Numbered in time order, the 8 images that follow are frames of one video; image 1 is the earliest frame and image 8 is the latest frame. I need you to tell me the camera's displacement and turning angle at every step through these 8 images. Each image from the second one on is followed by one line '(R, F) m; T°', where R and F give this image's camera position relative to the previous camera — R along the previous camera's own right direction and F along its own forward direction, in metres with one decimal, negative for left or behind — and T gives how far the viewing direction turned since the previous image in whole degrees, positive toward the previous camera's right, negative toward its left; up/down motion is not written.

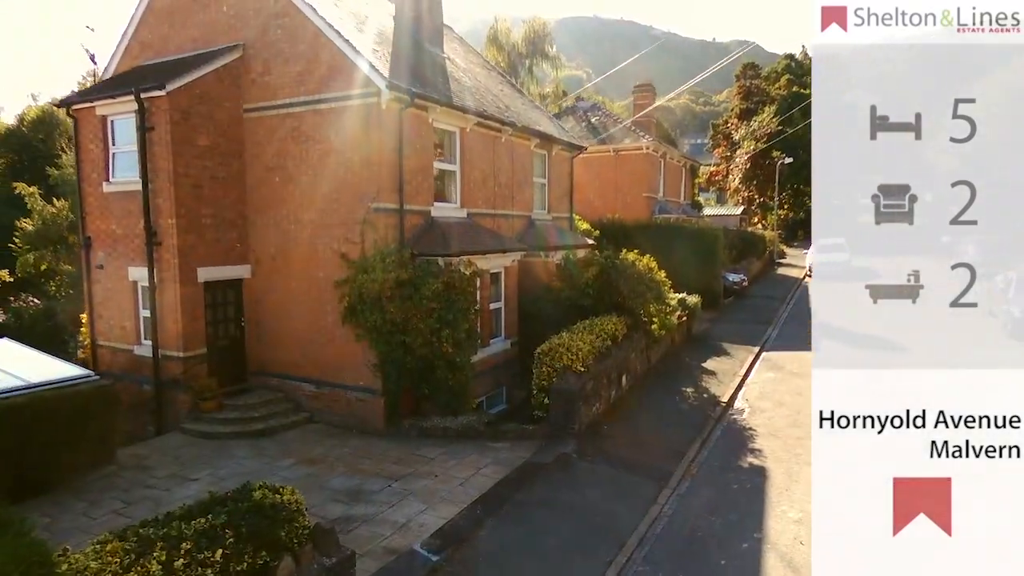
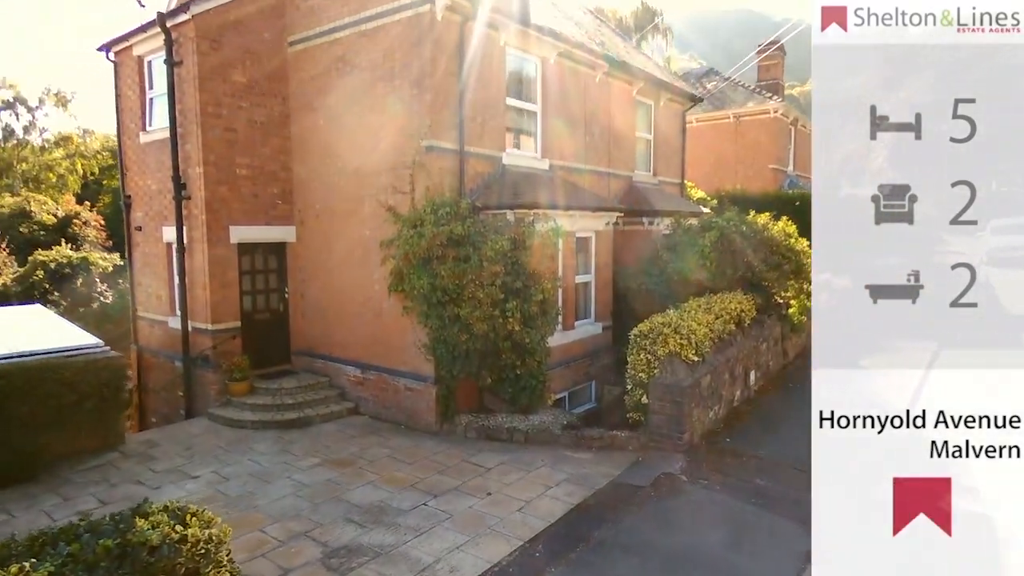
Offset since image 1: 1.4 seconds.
(+0.2, +2.4) m; -10°
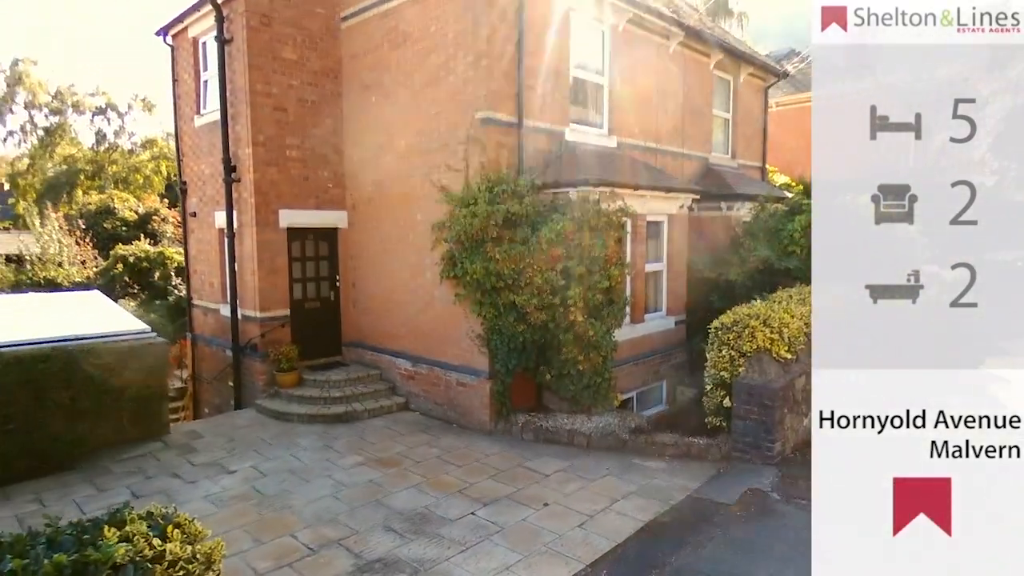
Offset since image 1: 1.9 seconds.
(0.0, +0.8) m; -6°
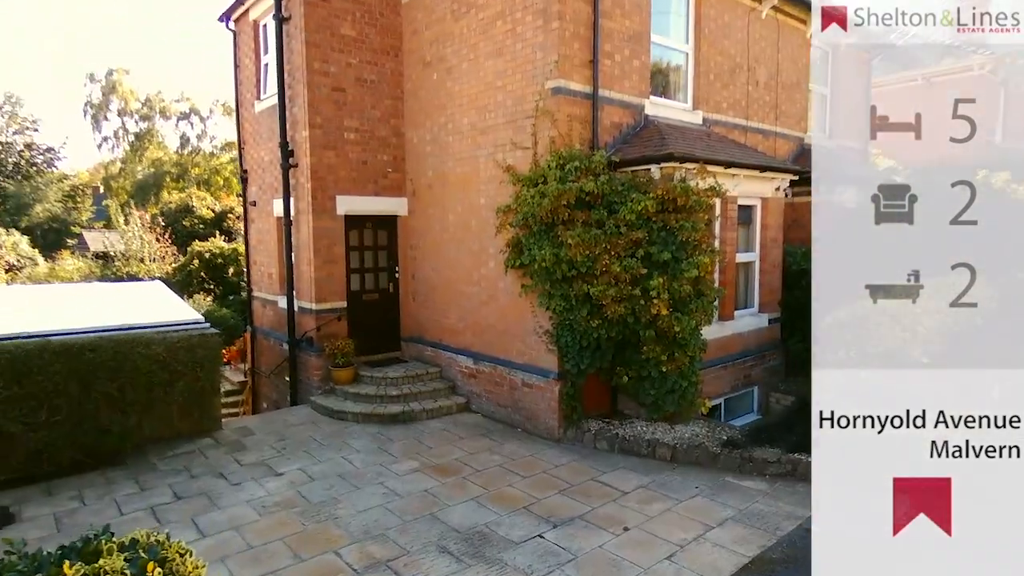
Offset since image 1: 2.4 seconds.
(-0.1, +0.8) m; -6°
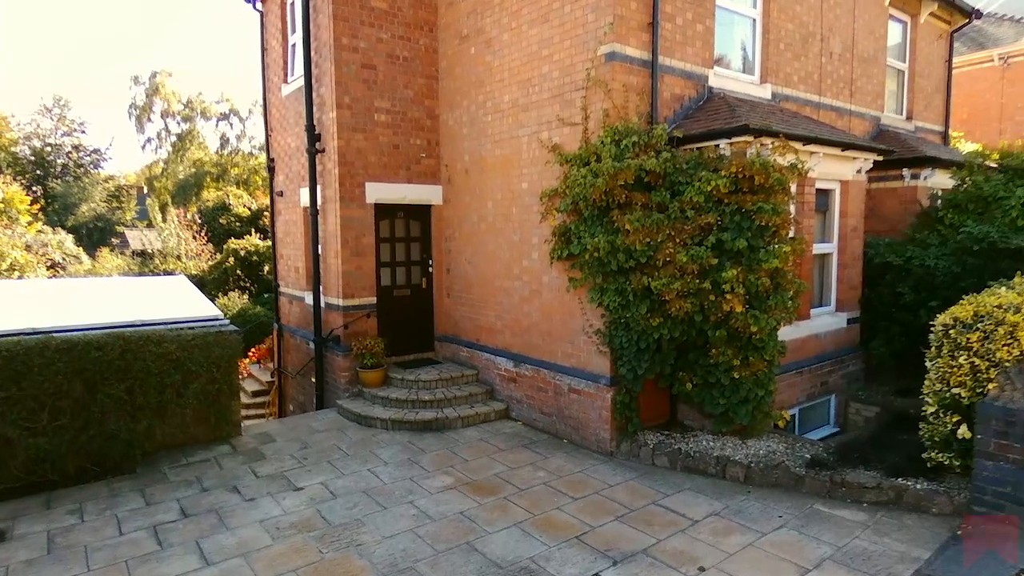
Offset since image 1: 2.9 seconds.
(-0.1, +0.8) m; -3°
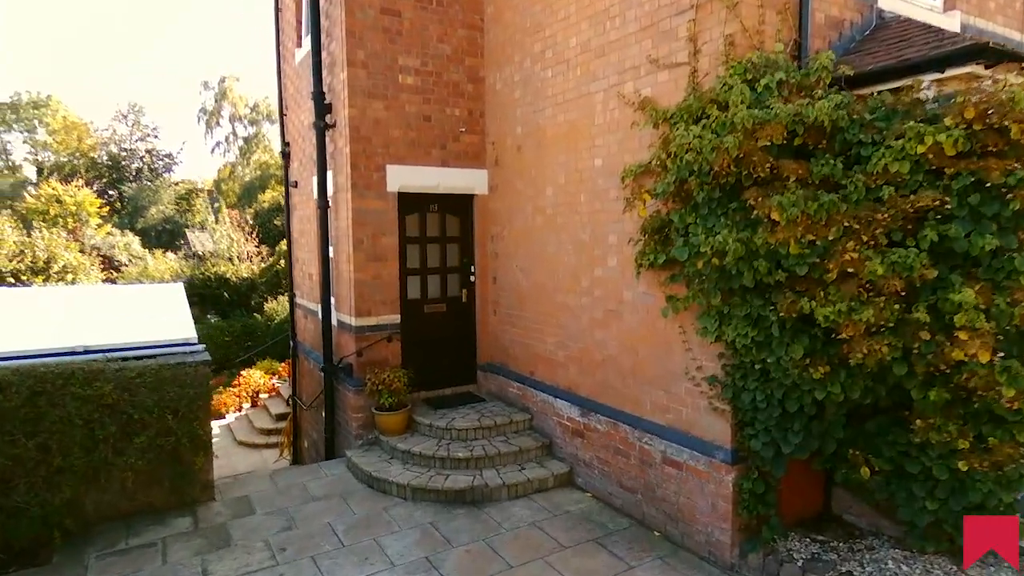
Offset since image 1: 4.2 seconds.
(0.0, +2.0) m; -6°
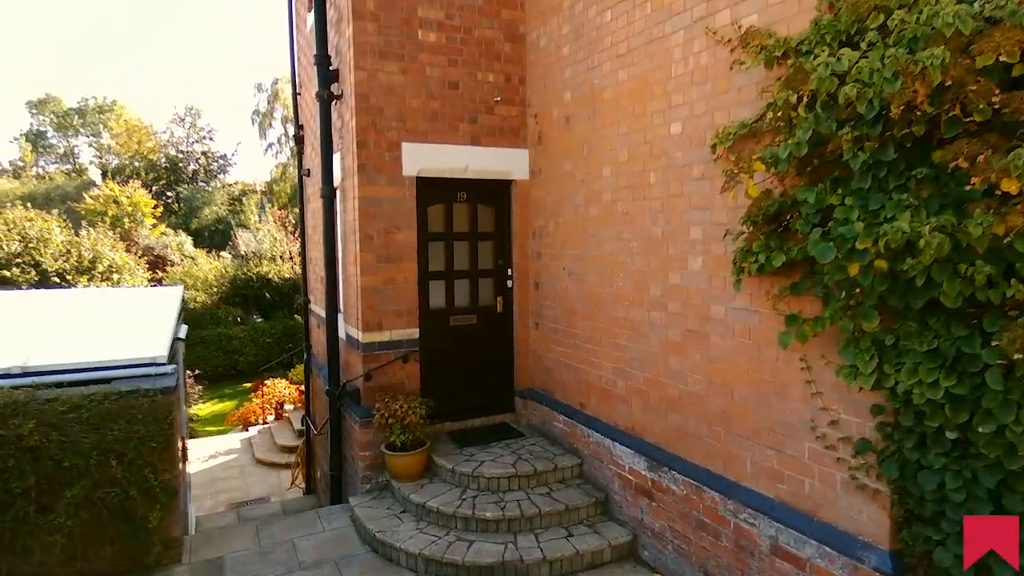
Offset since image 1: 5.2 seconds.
(0.0, +1.2) m; -5°
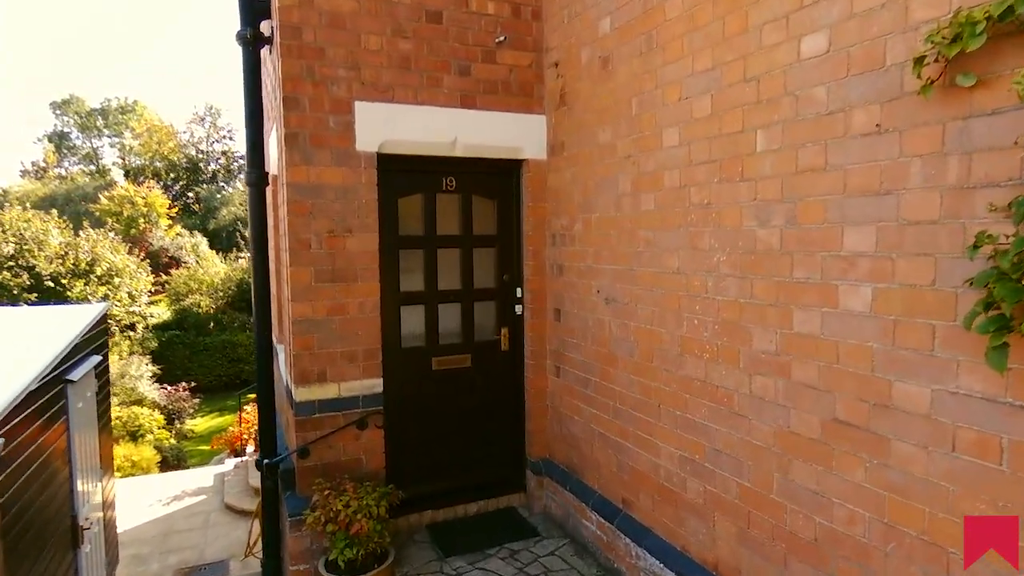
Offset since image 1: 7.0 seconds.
(+0.1, +1.6) m; -2°
